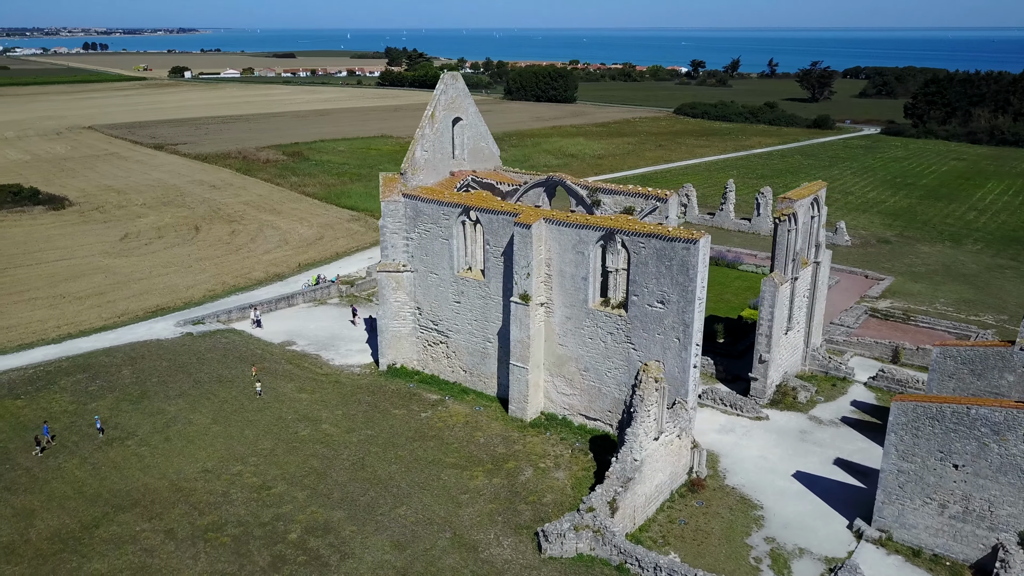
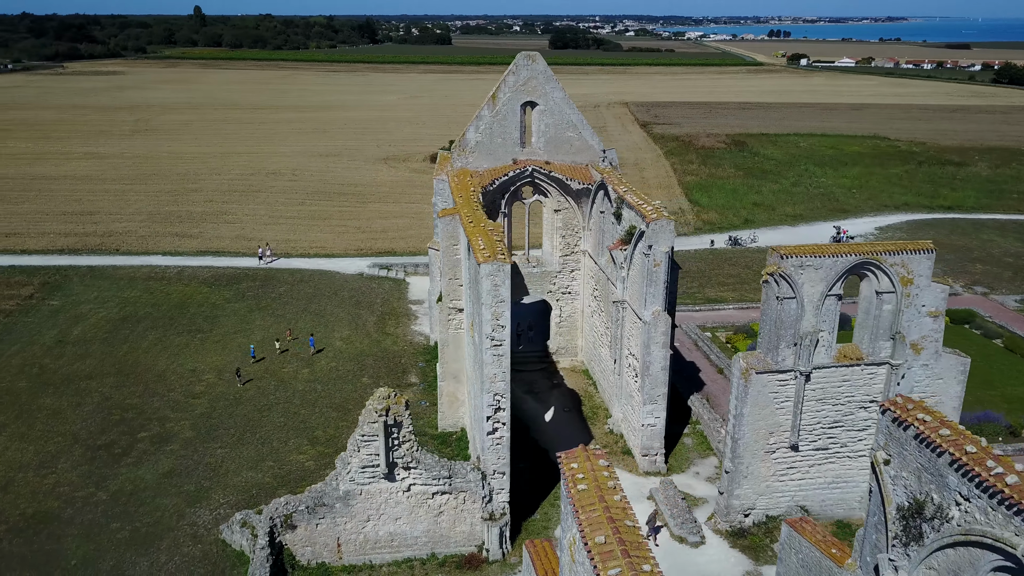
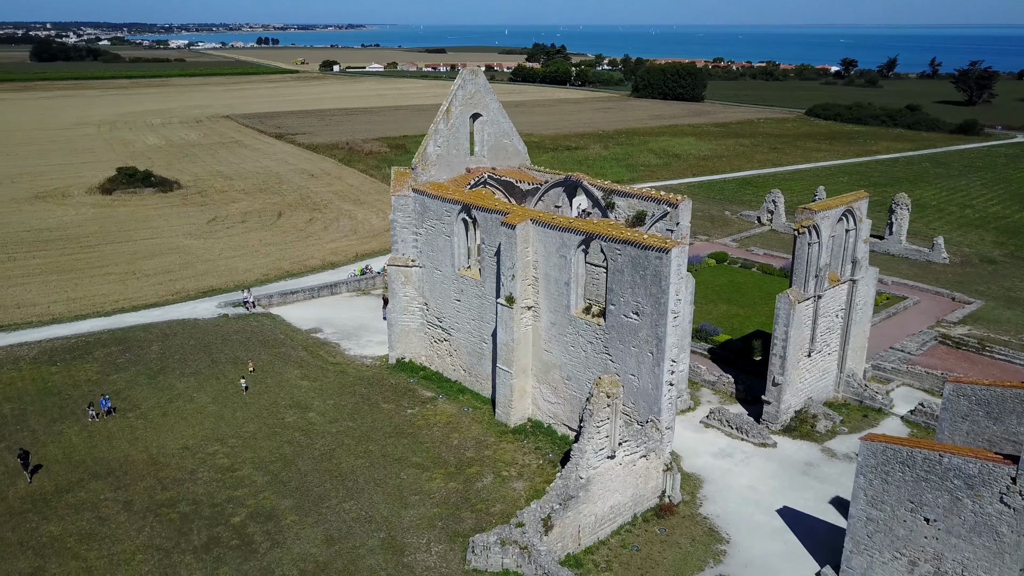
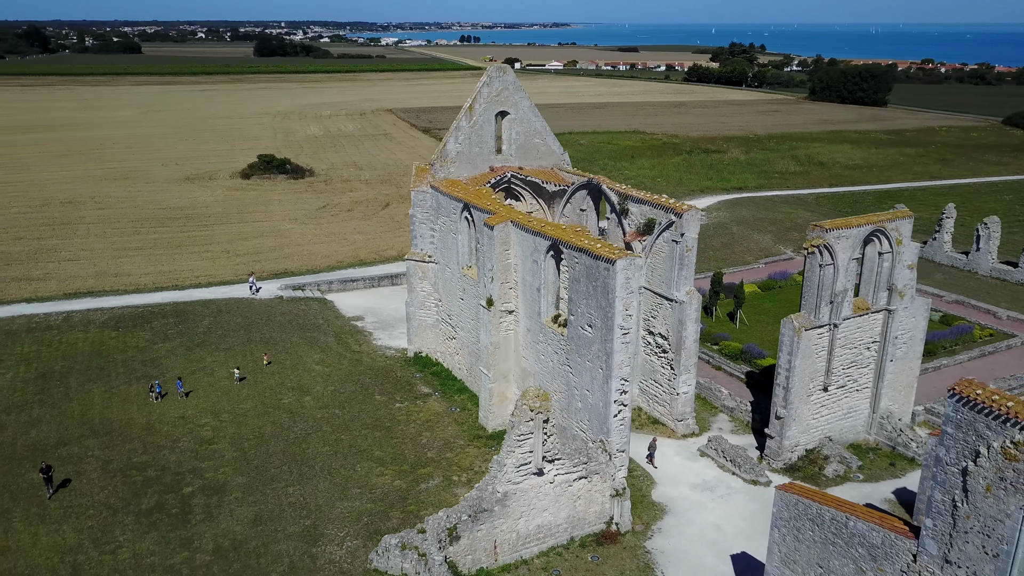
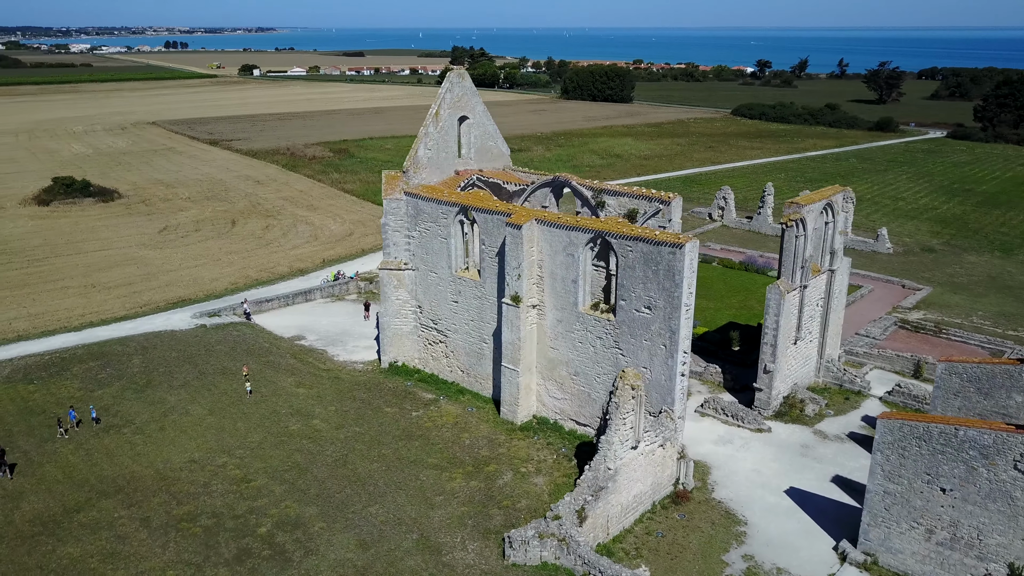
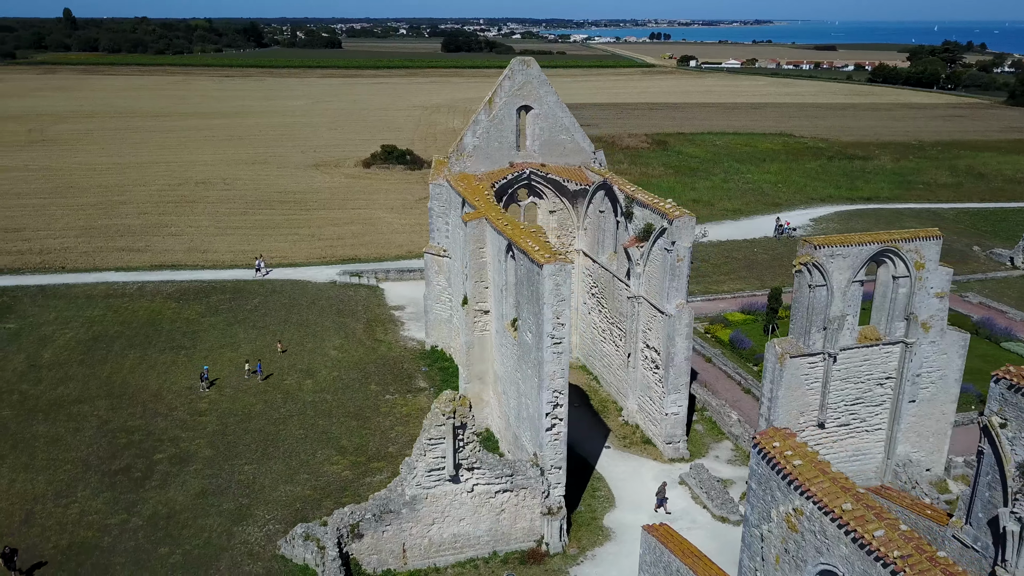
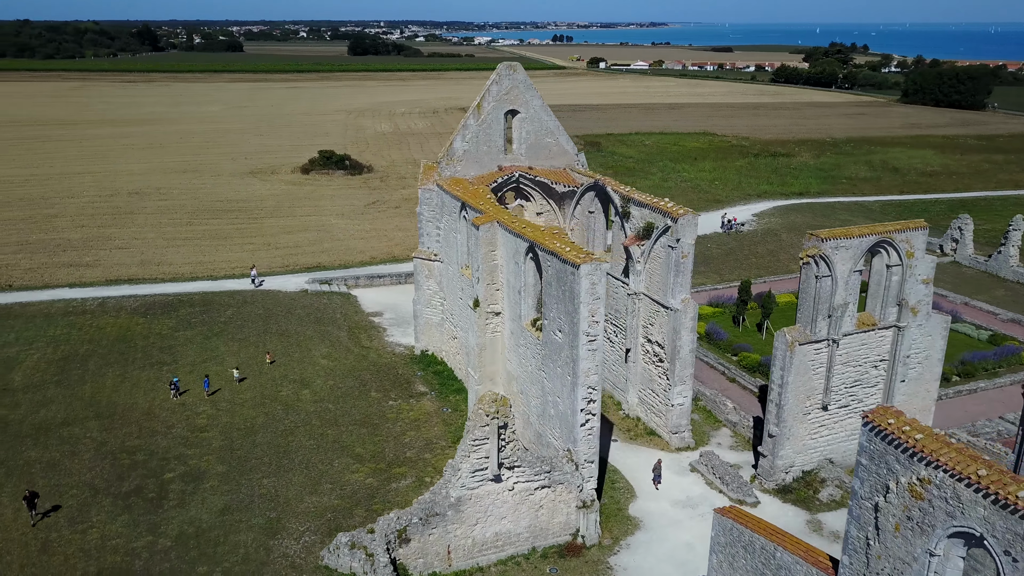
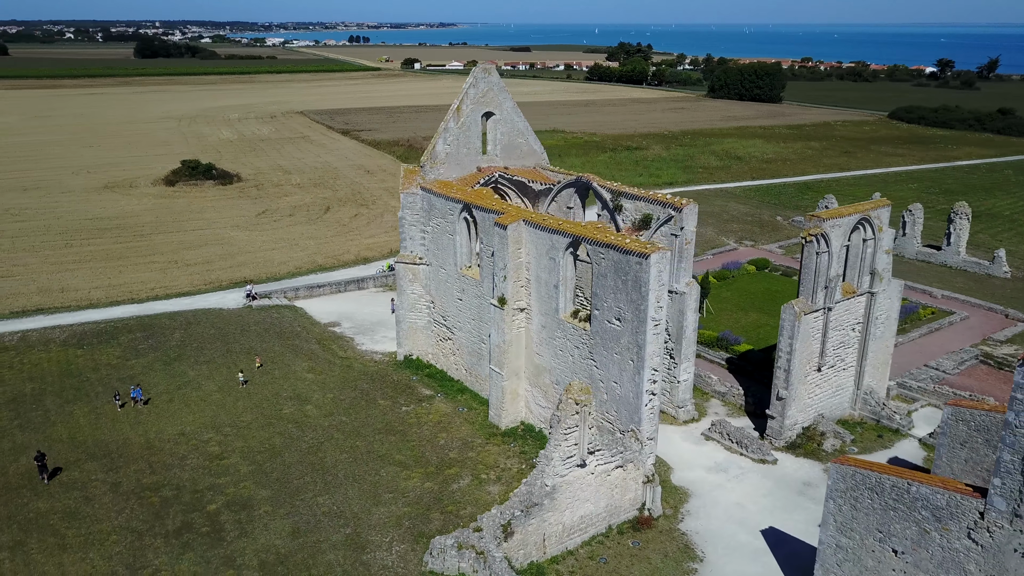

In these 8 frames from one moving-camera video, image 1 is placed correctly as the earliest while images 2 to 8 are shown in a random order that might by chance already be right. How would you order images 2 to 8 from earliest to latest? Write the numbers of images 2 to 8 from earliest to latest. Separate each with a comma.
5, 3, 8, 4, 7, 6, 2
